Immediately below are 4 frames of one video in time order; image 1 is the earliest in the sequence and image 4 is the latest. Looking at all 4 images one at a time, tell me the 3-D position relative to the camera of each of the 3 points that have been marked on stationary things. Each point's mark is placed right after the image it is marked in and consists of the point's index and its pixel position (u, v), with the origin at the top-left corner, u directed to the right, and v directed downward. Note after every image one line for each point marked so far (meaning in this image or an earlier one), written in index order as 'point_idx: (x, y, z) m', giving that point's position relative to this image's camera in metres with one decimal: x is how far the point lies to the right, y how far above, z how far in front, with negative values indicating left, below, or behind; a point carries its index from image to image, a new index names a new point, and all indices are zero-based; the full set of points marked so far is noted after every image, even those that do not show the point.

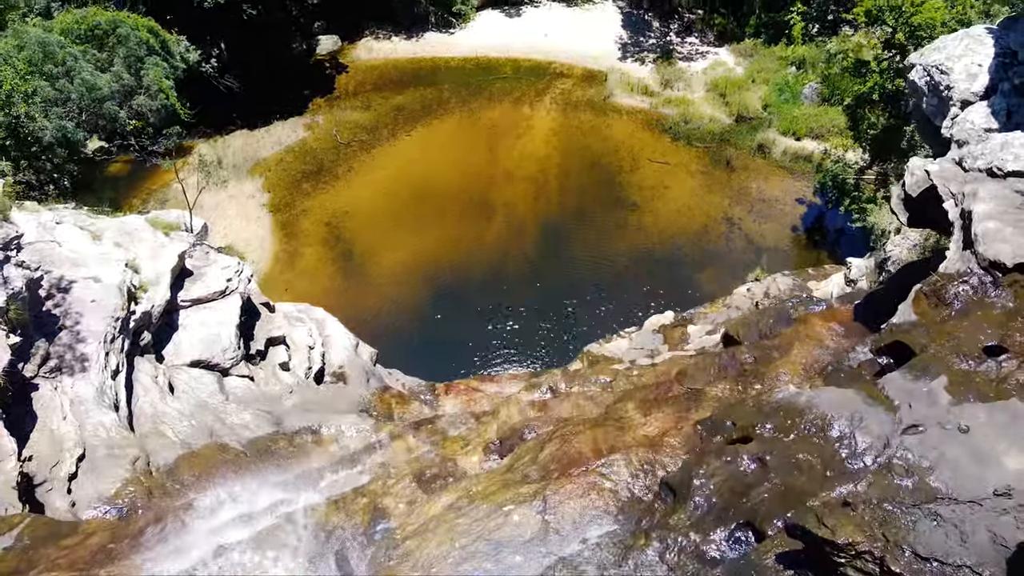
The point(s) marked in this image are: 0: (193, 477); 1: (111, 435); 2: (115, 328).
0: (-7.1, -4.2, +17.8) m
1: (-8.6, -3.2, +17.2) m
2: (-9.1, -0.9, +18.4) m
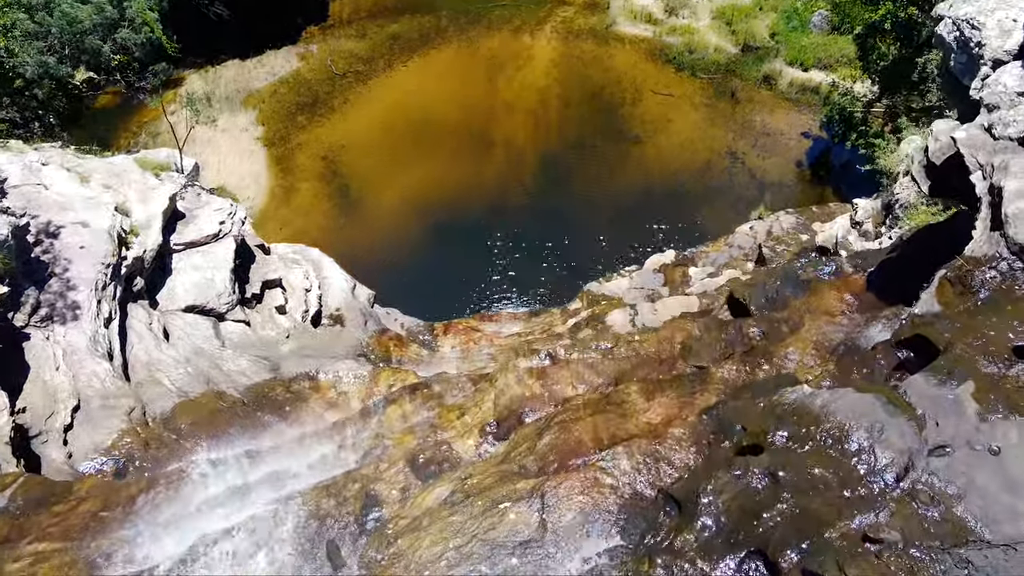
0: (-7.1, -3.0, +17.8) m
1: (-8.6, -2.1, +17.0) m
2: (-9.1, +0.3, +18.1) m
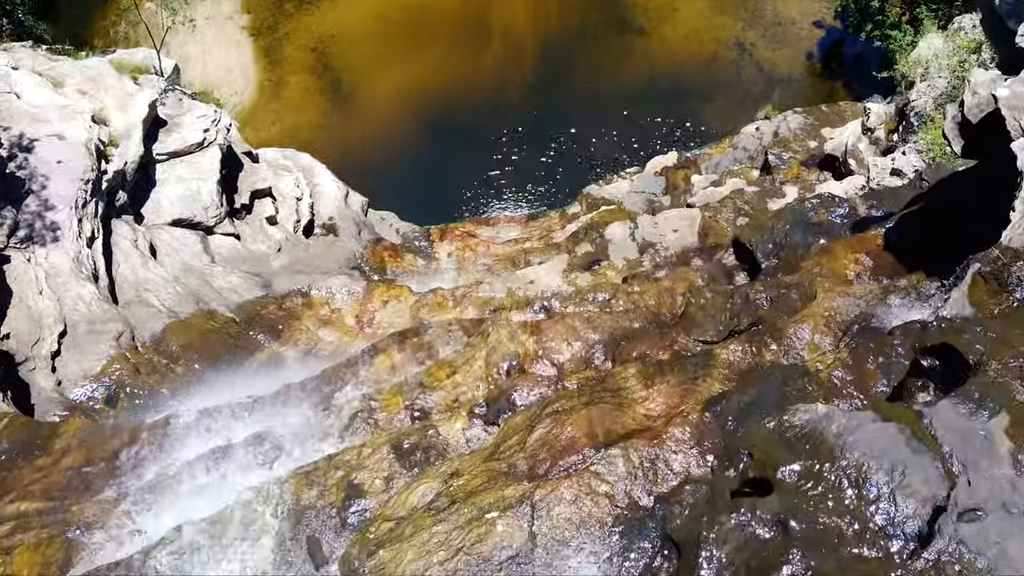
0: (-7.2, -1.3, +17.5) m
1: (-8.7, -0.4, +16.6) m
2: (-9.2, +2.1, +17.4) m
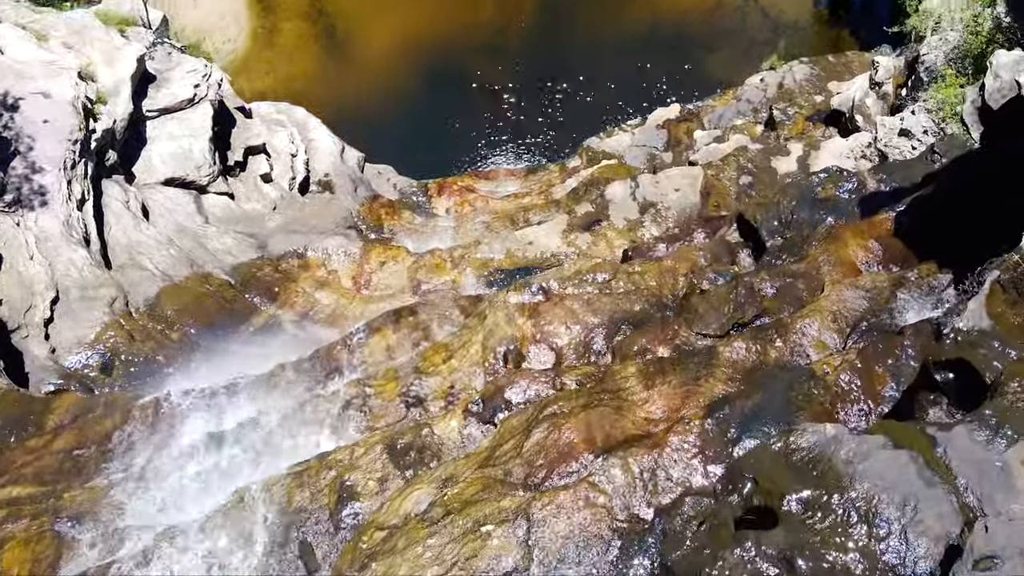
0: (-7.3, -0.5, +17.3) m
1: (-8.7, +0.3, +16.4) m
2: (-9.3, +2.8, +16.9) m
